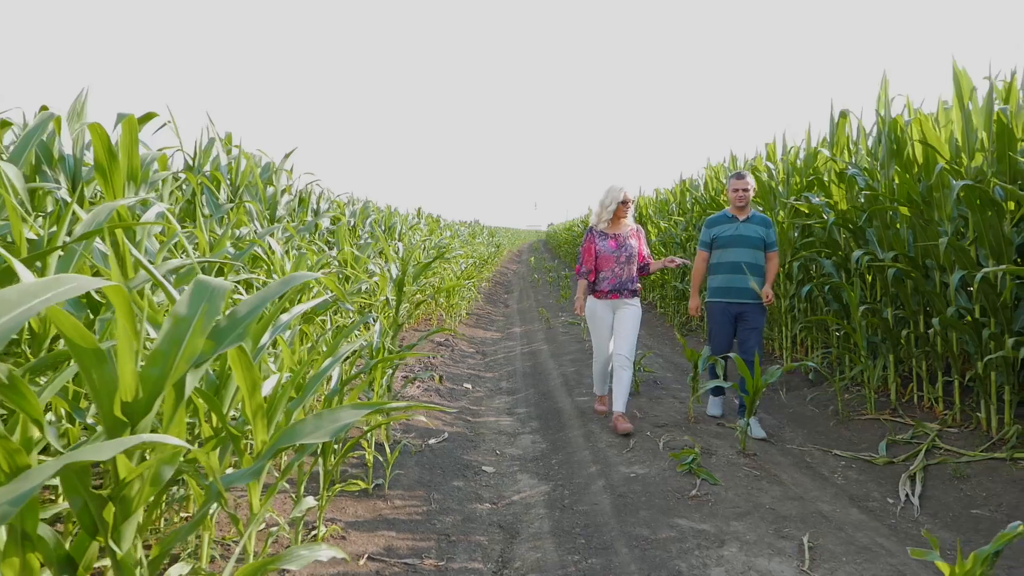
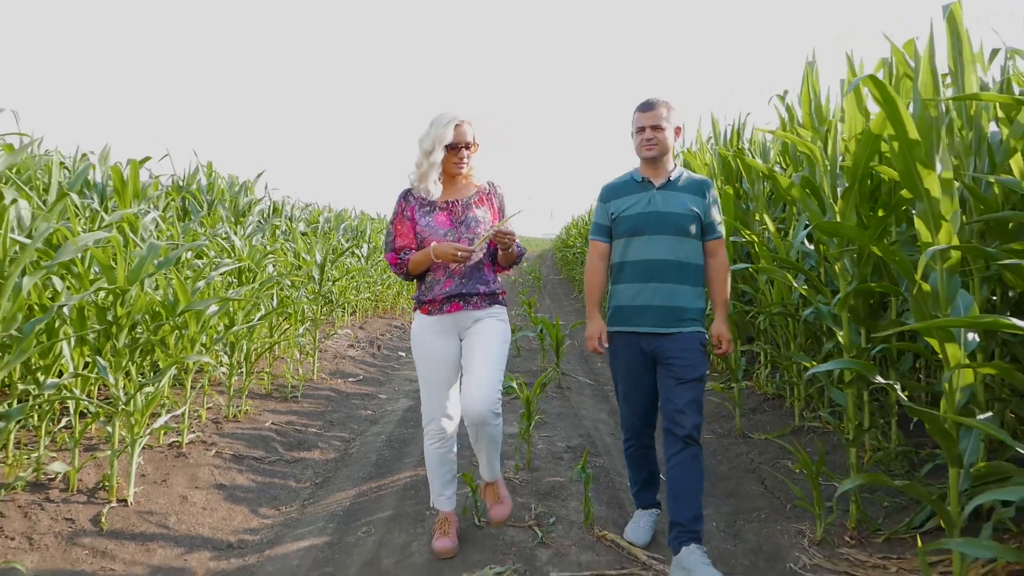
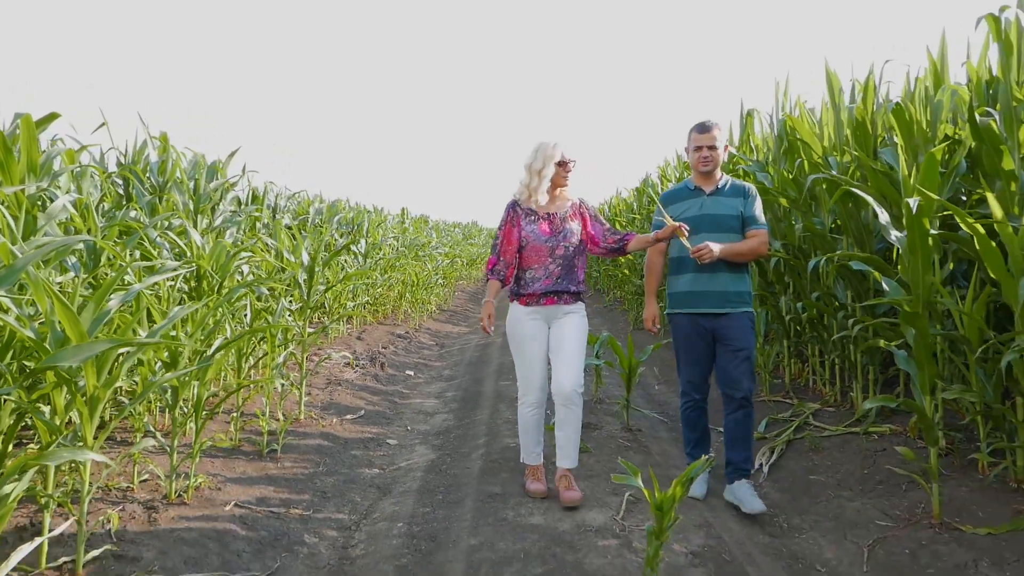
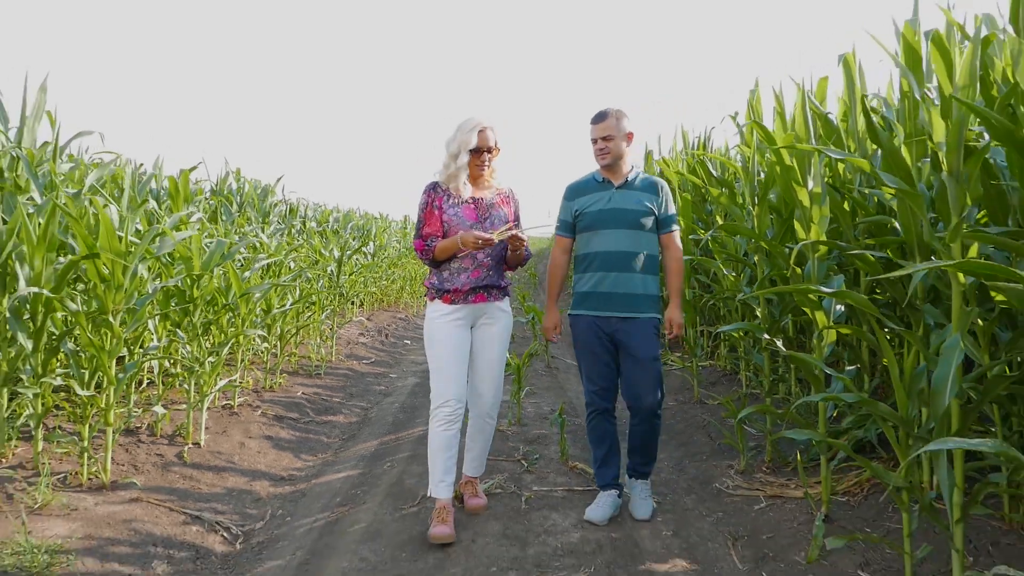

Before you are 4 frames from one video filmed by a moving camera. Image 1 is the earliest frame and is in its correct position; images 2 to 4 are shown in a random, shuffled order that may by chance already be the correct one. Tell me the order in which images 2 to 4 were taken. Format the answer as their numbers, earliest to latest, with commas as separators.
3, 2, 4
